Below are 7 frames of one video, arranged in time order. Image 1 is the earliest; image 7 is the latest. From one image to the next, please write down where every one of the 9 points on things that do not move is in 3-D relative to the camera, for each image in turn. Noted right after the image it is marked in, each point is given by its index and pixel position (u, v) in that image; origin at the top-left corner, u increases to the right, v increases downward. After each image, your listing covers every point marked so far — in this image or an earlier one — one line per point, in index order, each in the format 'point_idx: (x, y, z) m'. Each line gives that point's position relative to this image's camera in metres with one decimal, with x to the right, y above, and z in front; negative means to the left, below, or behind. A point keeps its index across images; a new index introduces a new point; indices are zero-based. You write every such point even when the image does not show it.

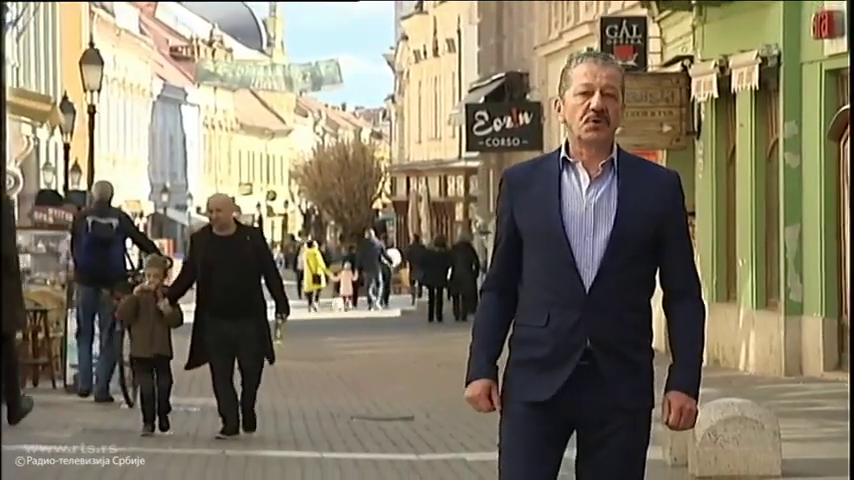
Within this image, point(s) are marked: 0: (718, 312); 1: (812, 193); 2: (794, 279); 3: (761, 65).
0: (+2.9, -0.7, +18.5) m
1: (+3.5, +0.5, +16.7) m
2: (+3.4, -0.4, +16.9) m
3: (+3.1, +1.6, +17.0) m
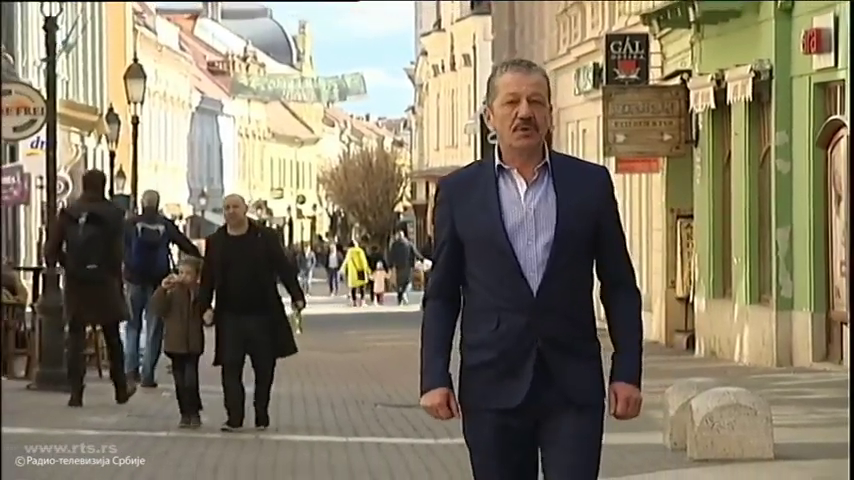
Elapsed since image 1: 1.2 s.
0: (+3.1, -0.7, +19.8) m
1: (+3.7, +0.4, +18.0) m
2: (+3.6, -0.4, +18.2) m
3: (+3.3, +1.6, +18.3) m
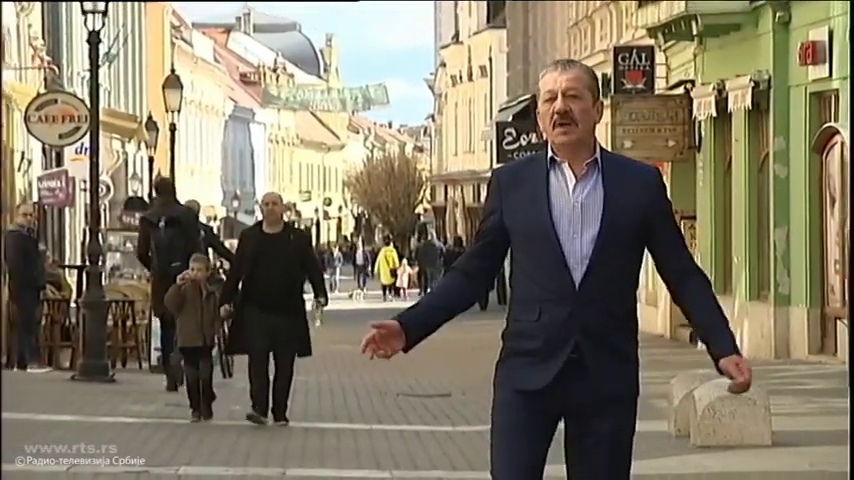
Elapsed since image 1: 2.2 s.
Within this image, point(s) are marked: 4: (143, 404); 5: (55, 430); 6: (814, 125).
0: (+3.3, -0.7, +20.9) m
1: (+3.9, +0.4, +19.1) m
2: (+3.8, -0.4, +19.3) m
3: (+3.5, +1.6, +19.5) m
4: (-2.7, -1.6, +17.4) m
5: (-3.1, -1.6, +15.1) m
6: (+4.0, +1.2, +18.8) m
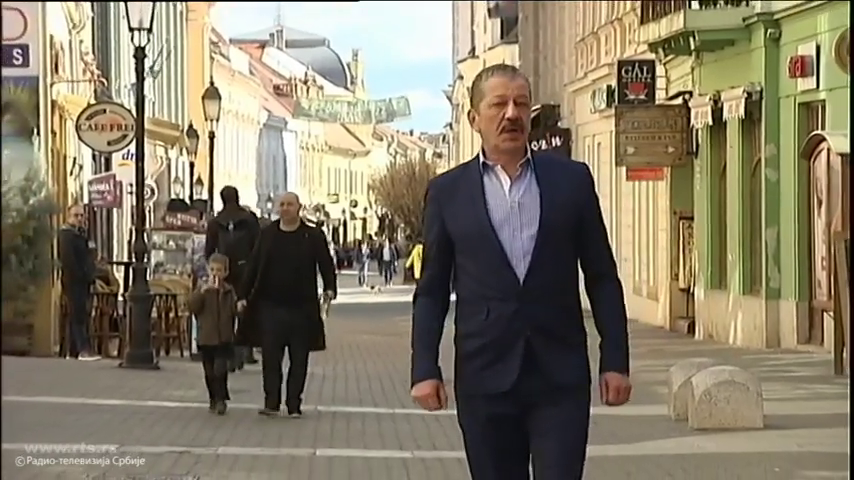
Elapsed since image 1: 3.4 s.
0: (+3.5, -0.7, +22.6) m
1: (+4.1, +0.5, +20.7) m
2: (+4.0, -0.4, +20.9) m
3: (+3.7, +1.6, +21.1) m
4: (-2.5, -1.6, +19.2) m
5: (-3.0, -1.6, +16.8) m
6: (+4.2, +1.2, +20.4) m
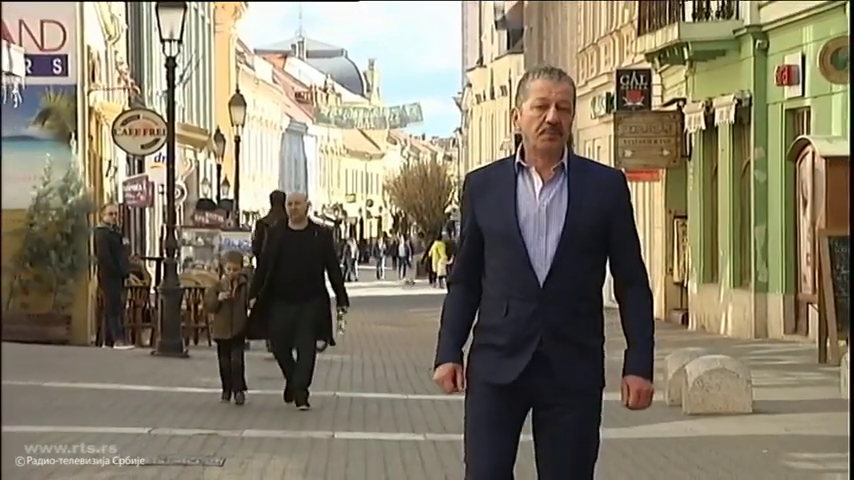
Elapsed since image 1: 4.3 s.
0: (+3.7, -0.7, +24.0) m
1: (+4.2, +0.5, +22.2) m
2: (+4.1, -0.3, +22.4) m
3: (+3.8, +1.7, +22.6) m
4: (-2.4, -1.5, +20.7) m
5: (-2.9, -1.6, +18.4) m
6: (+4.3, +1.2, +21.8) m
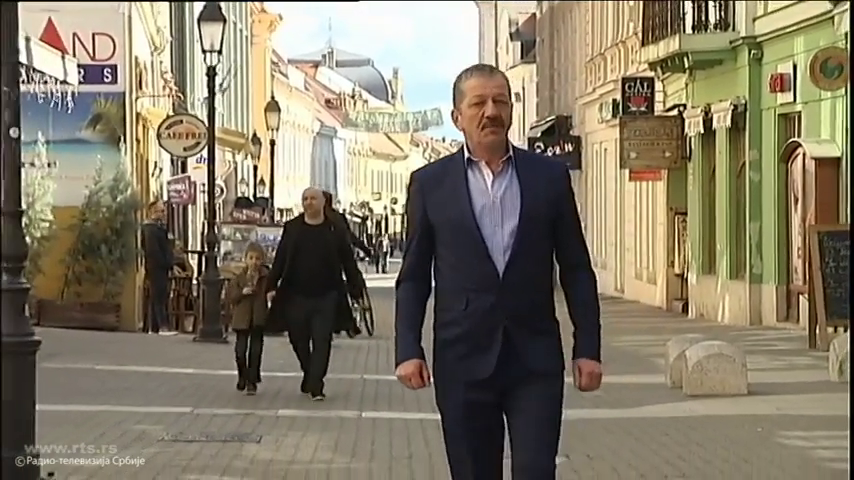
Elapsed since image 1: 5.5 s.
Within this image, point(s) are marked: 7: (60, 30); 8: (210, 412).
0: (+4.0, -0.6, +25.9) m
1: (+4.5, +0.6, +24.0) m
2: (+4.4, -0.3, +24.2) m
3: (+4.1, +1.7, +24.4) m
4: (-2.2, -1.5, +22.7) m
5: (-2.7, -1.6, +20.3) m
6: (+4.6, +1.3, +23.7) m
7: (-3.8, +2.2, +18.6) m
8: (-2.1, -1.6, +17.6) m
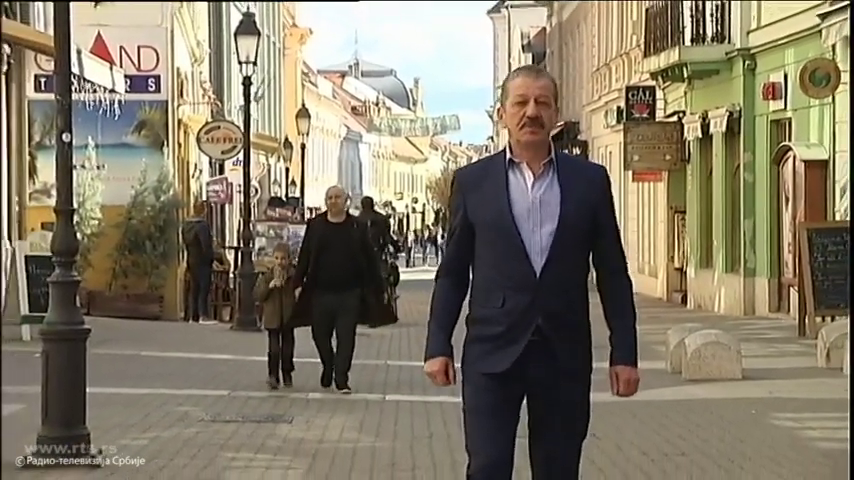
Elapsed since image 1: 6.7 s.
0: (+4.3, -0.5, +27.9) m
1: (+4.7, +0.6, +26.0) m
2: (+4.6, -0.2, +26.2) m
3: (+4.4, +1.8, +26.4) m
4: (-1.9, -1.4, +24.7) m
5: (-2.5, -1.5, +22.4) m
6: (+4.8, +1.3, +25.6) m
7: (-3.6, +2.2, +20.7) m
8: (-1.9, -1.6, +19.6) m
